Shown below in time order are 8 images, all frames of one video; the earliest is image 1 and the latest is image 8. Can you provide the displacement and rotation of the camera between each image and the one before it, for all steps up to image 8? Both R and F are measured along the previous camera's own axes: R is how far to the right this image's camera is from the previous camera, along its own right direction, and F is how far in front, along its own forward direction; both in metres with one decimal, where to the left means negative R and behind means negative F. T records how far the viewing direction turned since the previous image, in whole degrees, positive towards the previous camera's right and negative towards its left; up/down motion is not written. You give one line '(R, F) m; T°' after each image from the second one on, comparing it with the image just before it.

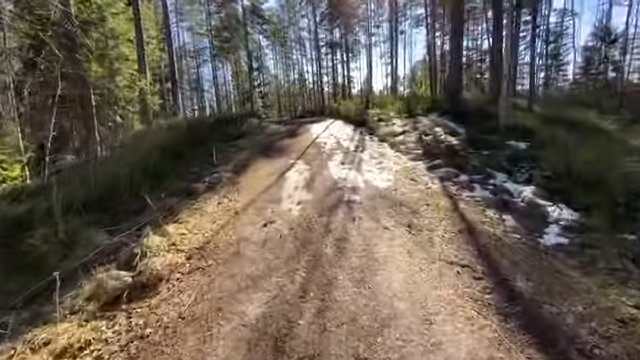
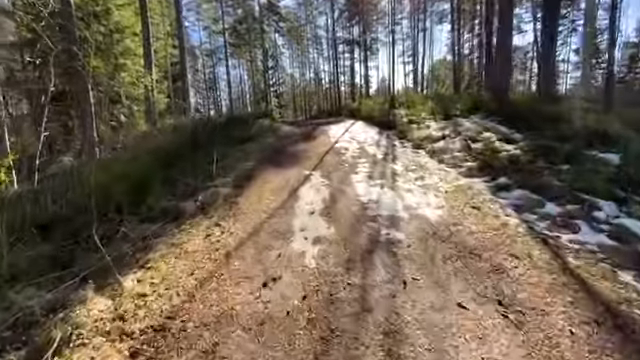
(-0.2, +2.2) m; -3°
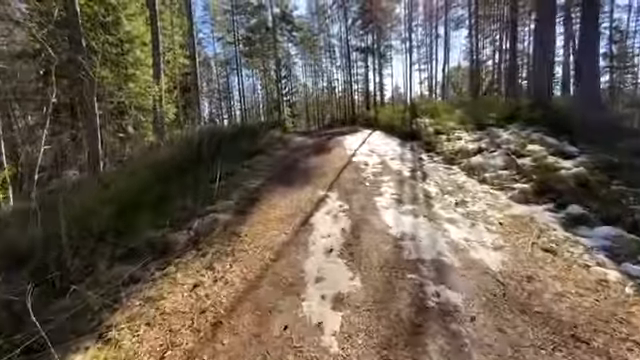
(-0.1, +1.3) m; -2°
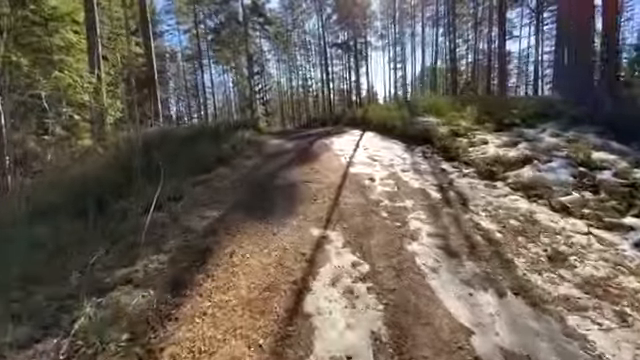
(-0.3, +2.9) m; +5°
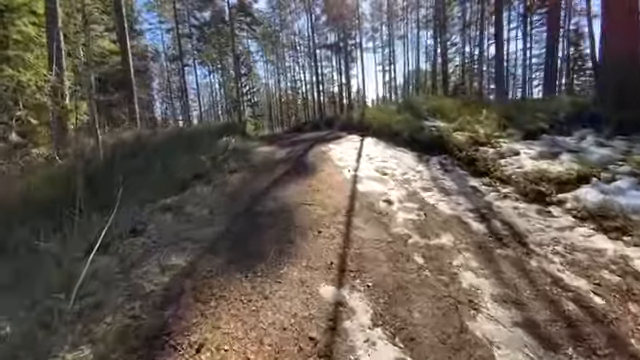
(-0.3, +1.5) m; +2°
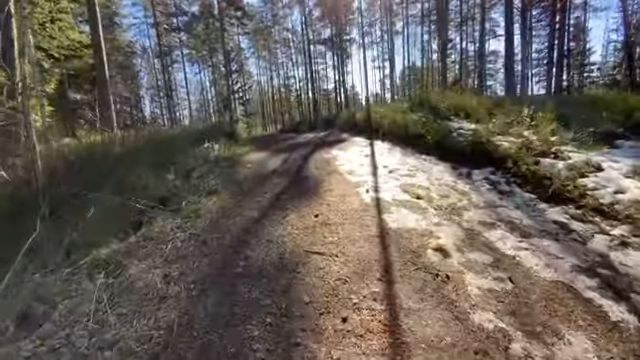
(-0.3, +2.0) m; +1°
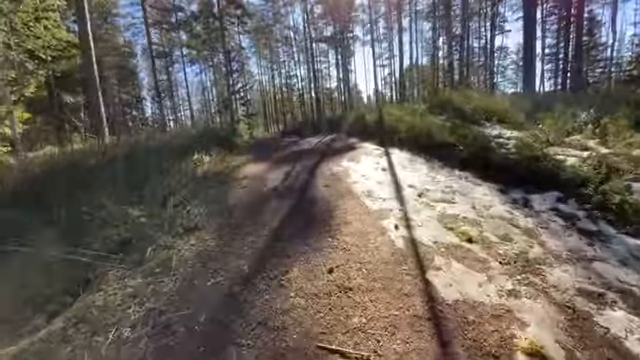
(-0.2, +1.5) m; -1°
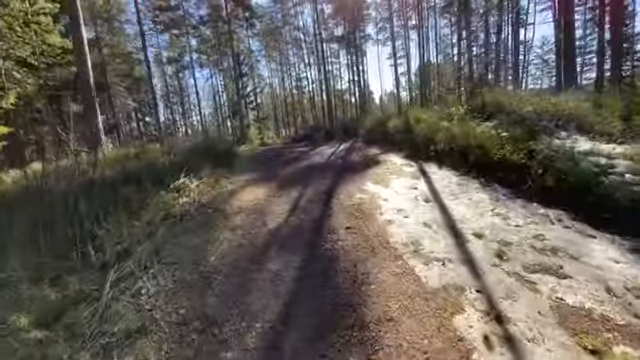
(-0.1, +1.9) m; -2°
